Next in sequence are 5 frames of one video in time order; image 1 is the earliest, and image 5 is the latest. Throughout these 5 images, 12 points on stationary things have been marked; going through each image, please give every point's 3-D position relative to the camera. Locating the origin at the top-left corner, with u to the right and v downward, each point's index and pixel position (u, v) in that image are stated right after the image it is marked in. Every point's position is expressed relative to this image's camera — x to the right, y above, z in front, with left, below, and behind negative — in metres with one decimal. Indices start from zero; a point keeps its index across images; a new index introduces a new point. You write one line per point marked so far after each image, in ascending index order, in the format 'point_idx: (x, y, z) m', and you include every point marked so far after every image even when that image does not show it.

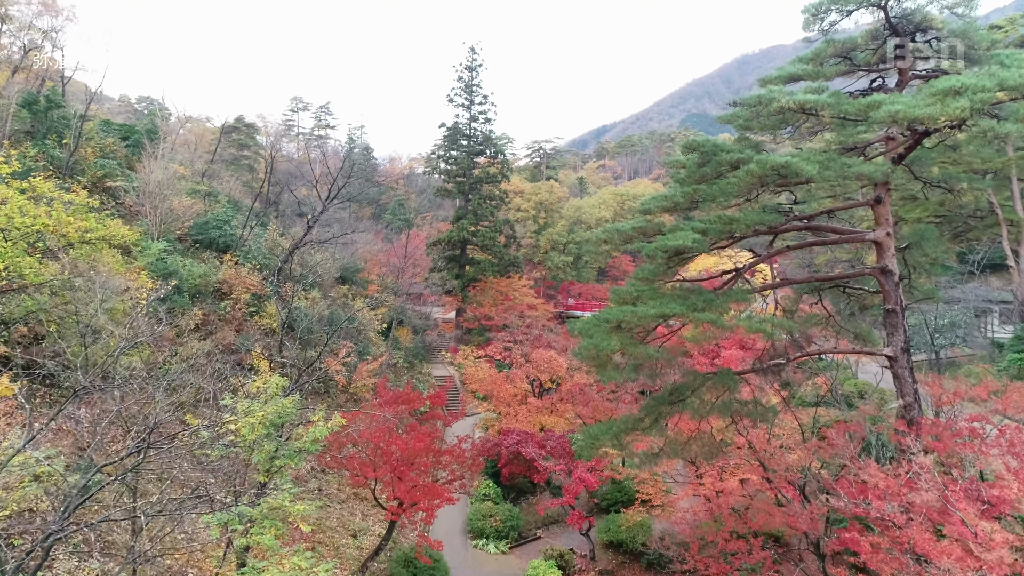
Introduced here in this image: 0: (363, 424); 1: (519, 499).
0: (-2.5, -2.3, +7.8) m
1: (+0.2, -5.3, +11.8) m
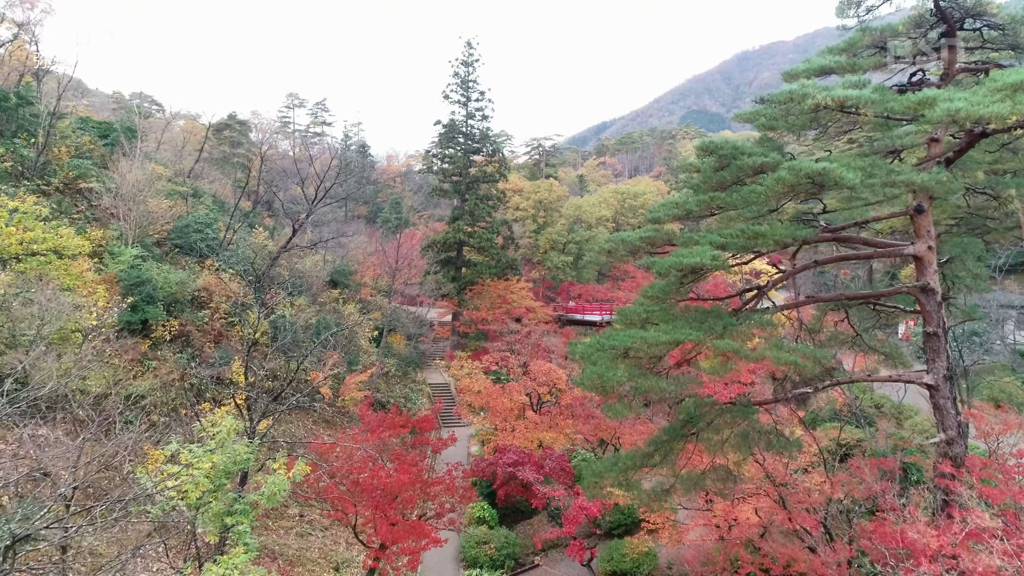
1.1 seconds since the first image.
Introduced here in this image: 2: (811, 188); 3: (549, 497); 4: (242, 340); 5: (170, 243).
0: (-2.6, -2.5, +7.1) m
1: (+0.1, -5.5, +11.1) m
2: (+3.1, +1.0, +4.9) m
3: (+0.7, -4.1, +9.2) m
4: (-6.8, -1.3, +11.7) m
5: (-9.9, +1.3, +13.4) m
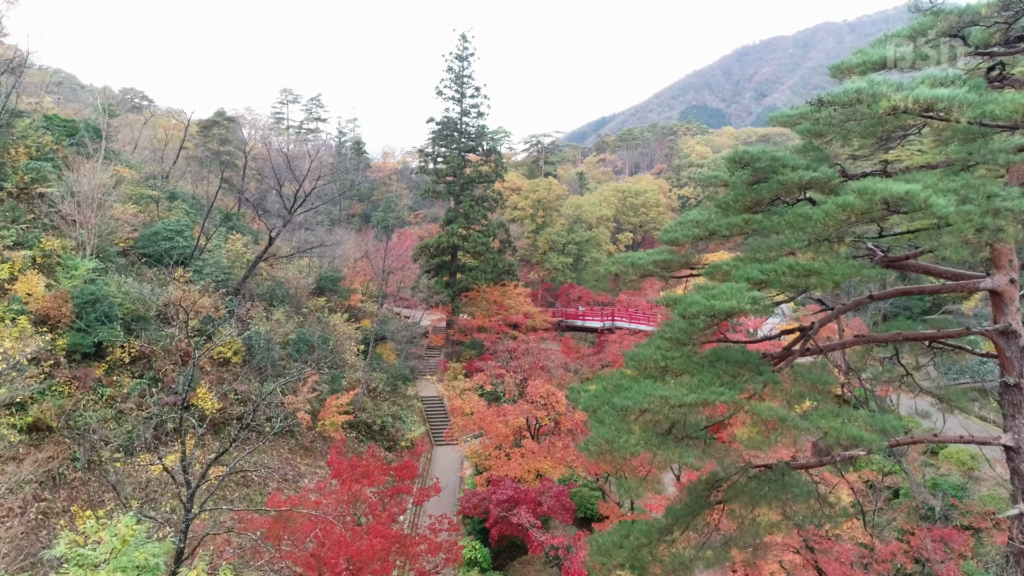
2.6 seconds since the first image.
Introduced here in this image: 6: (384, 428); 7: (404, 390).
0: (-2.7, -2.9, +6.1) m
1: (0.0, -5.9, +10.1) m
2: (+3.0, +0.6, +3.9) m
3: (+0.6, -4.5, +8.3) m
4: (-6.9, -1.7, +10.7) m
5: (-10.0, +1.0, +12.4) m
6: (-3.7, -4.0, +13.4) m
7: (-3.7, -3.4, +15.8) m
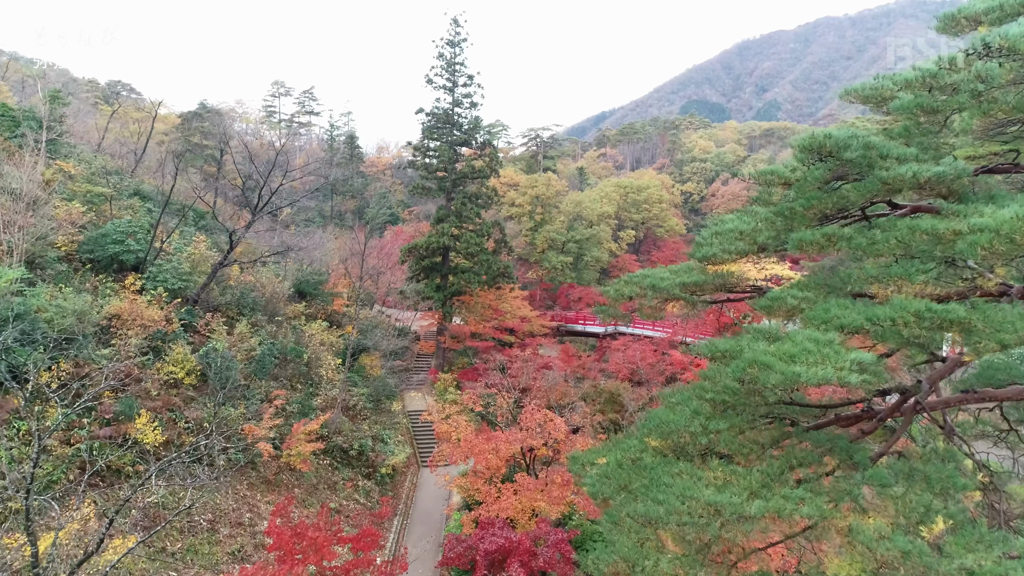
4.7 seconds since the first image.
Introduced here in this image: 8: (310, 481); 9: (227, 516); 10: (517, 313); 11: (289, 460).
0: (-2.9, -3.2, +4.8) m
1: (-0.2, -6.1, +8.8) m
2: (+2.8, +0.3, +2.5) m
3: (+0.4, -4.8, +6.9) m
4: (-7.0, -1.9, +9.3) m
5: (-10.1, +0.7, +11.0) m
6: (-3.8, -4.2, +12.0) m
7: (-3.8, -3.6, +14.4) m
8: (-4.5, -4.3, +10.4) m
9: (-5.2, -4.2, +8.5) m
10: (+0.2, -1.0, +16.9) m
11: (-4.7, -3.6, +9.8) m
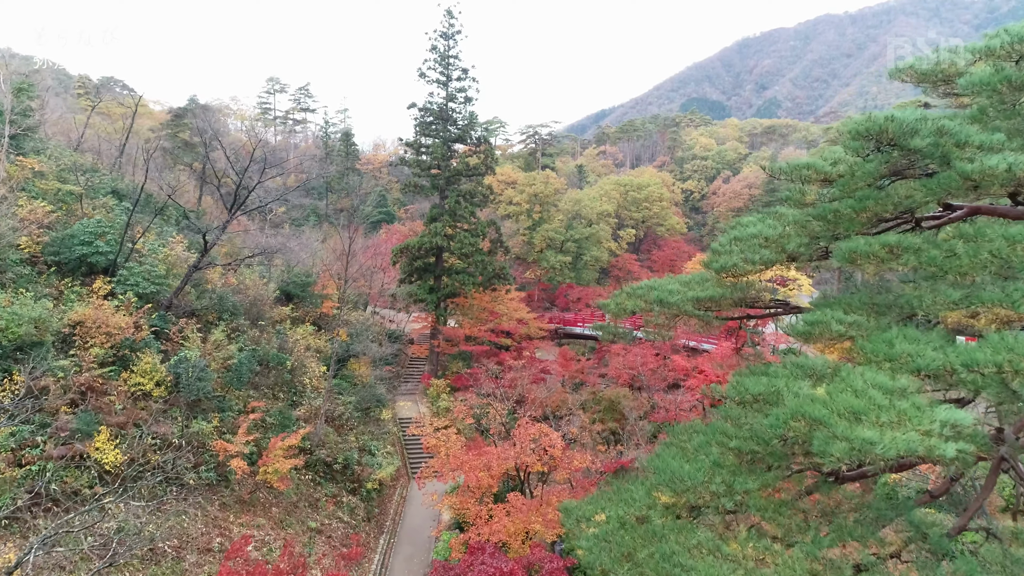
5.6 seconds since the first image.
0: (-3.0, -3.3, +4.1) m
1: (-0.3, -6.3, +8.2) m
2: (+2.7, +0.2, +1.8) m
3: (+0.3, -4.9, +6.3) m
4: (-7.2, -2.0, +8.7) m
5: (-10.3, +0.6, +10.3) m
6: (-4.0, -4.3, +11.4) m
7: (-4.0, -3.7, +13.8) m
8: (-4.7, -4.4, +9.8) m
9: (-5.4, -4.3, +7.9) m
10: (0.0, -1.1, +16.2) m
11: (-4.9, -3.7, +9.2) m
